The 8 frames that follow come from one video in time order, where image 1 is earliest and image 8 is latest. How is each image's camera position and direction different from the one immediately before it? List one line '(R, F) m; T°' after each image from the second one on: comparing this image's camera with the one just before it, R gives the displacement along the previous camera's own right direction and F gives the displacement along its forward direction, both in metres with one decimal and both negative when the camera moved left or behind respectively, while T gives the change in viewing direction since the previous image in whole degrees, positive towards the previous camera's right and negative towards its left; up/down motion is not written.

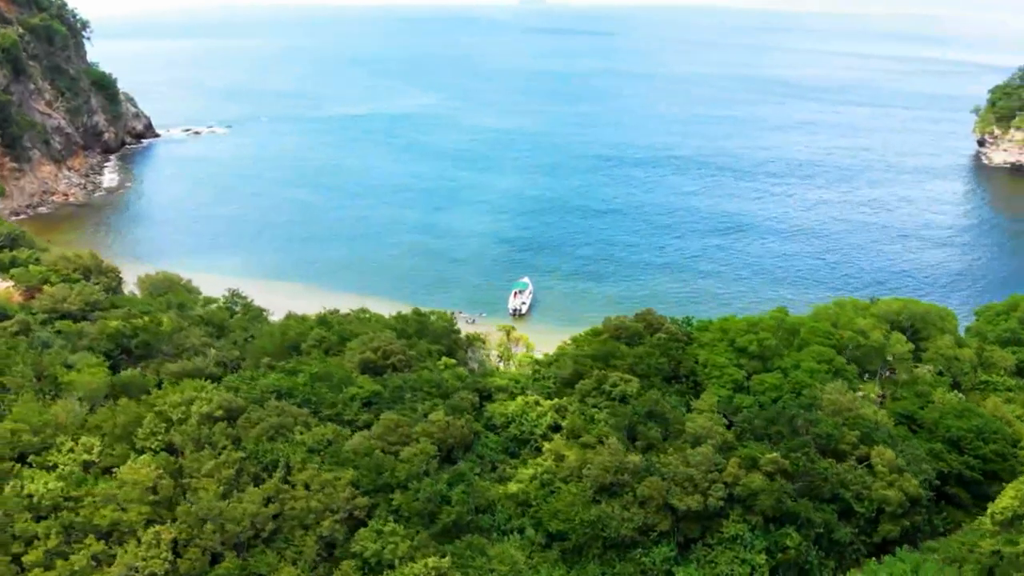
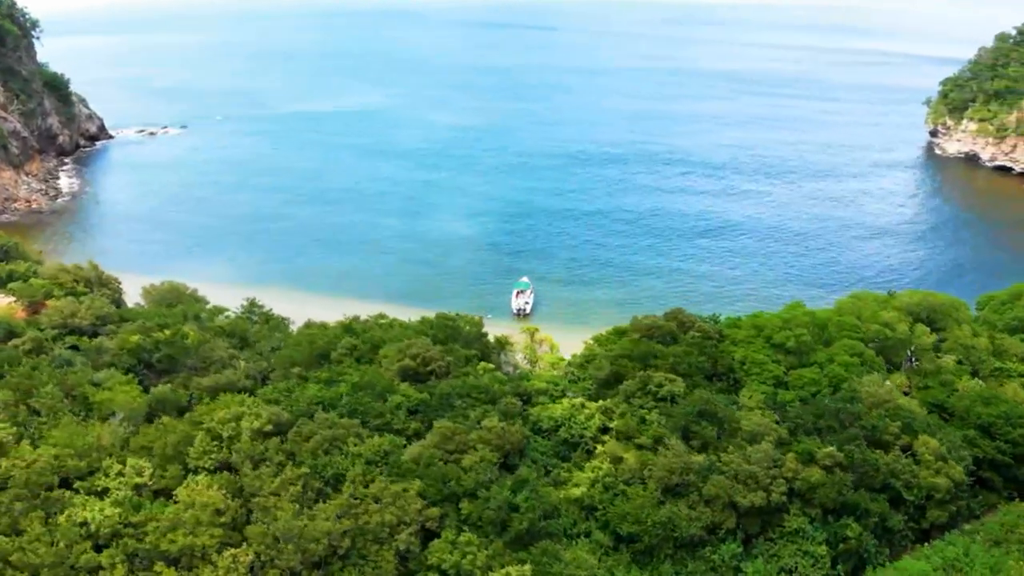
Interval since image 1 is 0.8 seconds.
(-3.2, +0.2) m; +4°
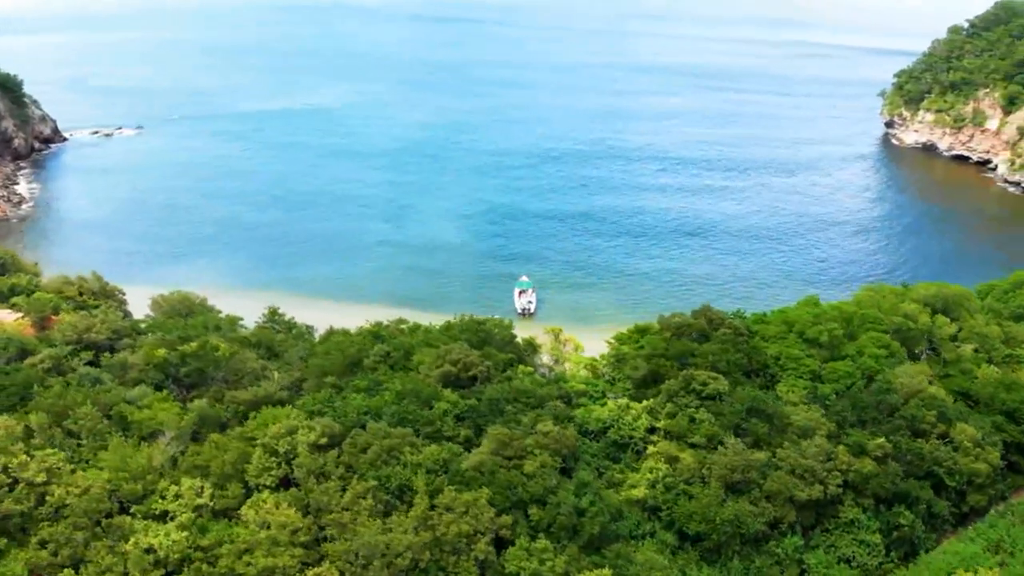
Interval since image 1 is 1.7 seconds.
(-3.2, +0.2) m; +4°
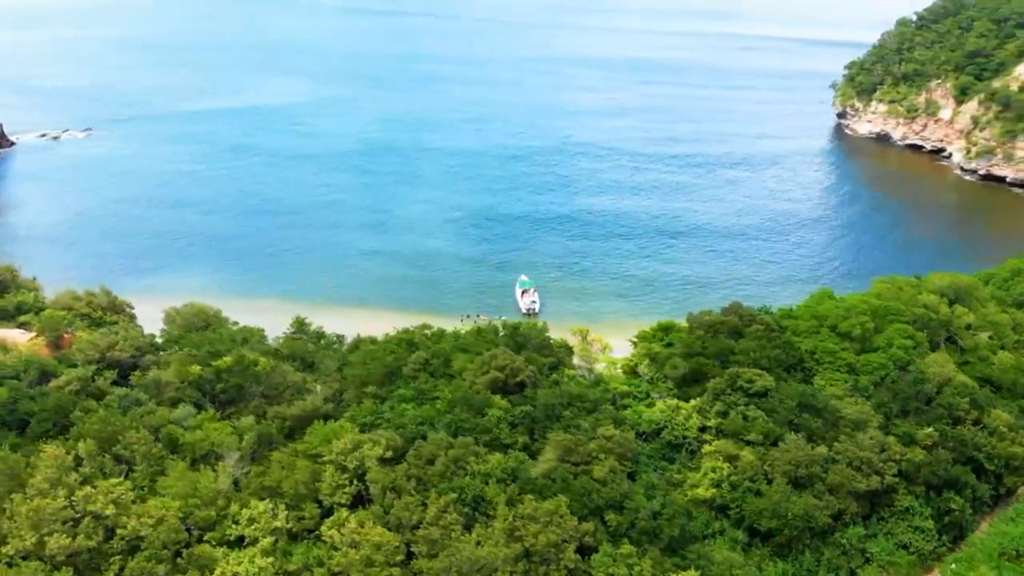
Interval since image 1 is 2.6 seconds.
(-3.6, +0.2) m; +5°
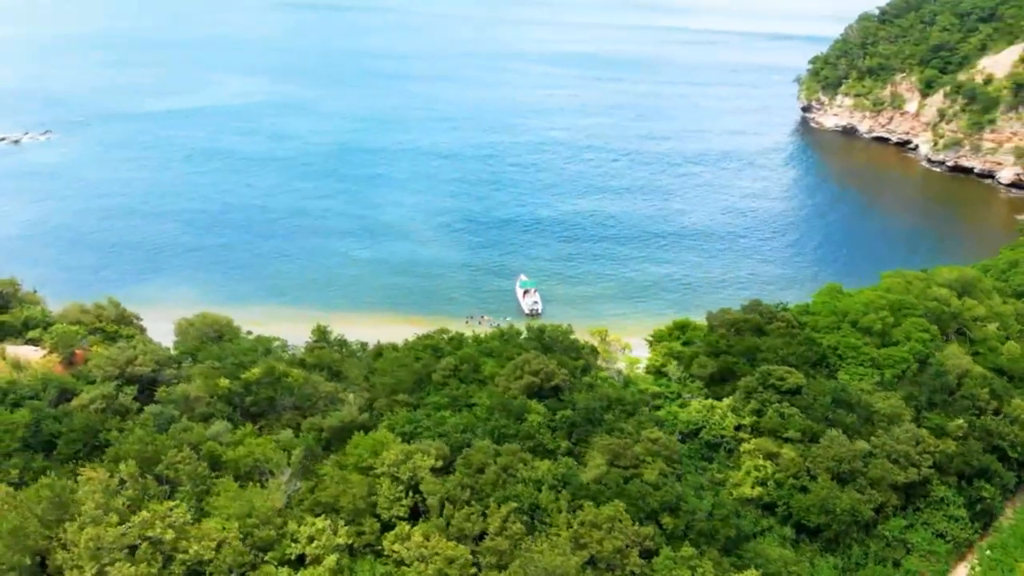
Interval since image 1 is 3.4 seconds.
(-2.6, +0.2) m; +4°
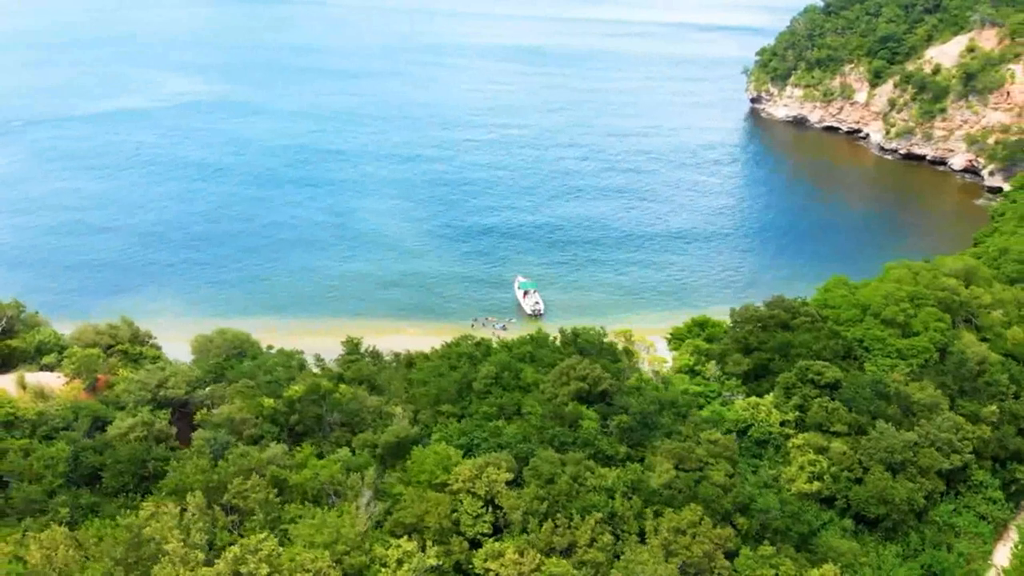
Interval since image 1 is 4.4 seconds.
(-3.7, +0.4) m; +5°
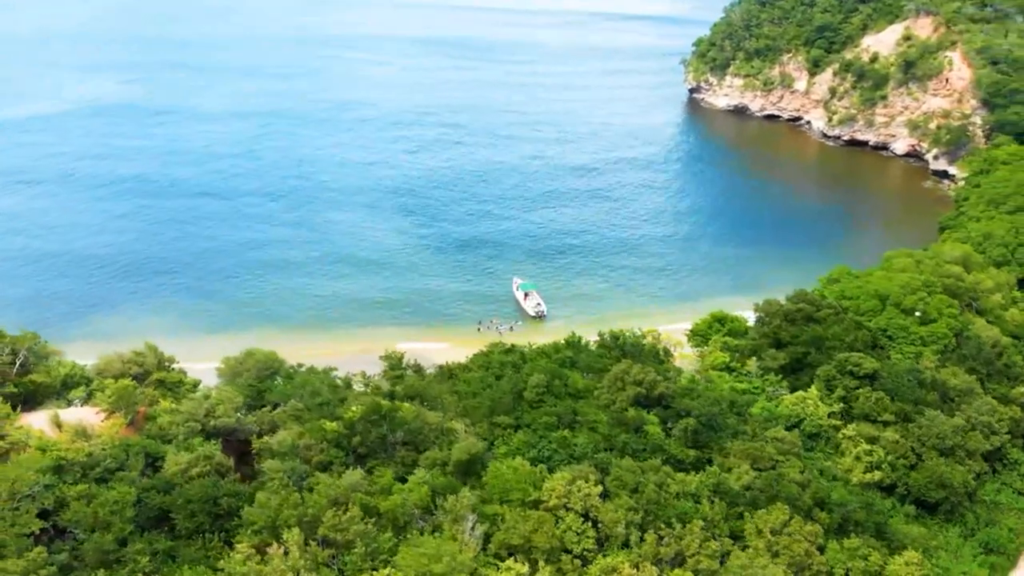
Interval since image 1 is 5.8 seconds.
(-4.5, +0.5) m; +6°
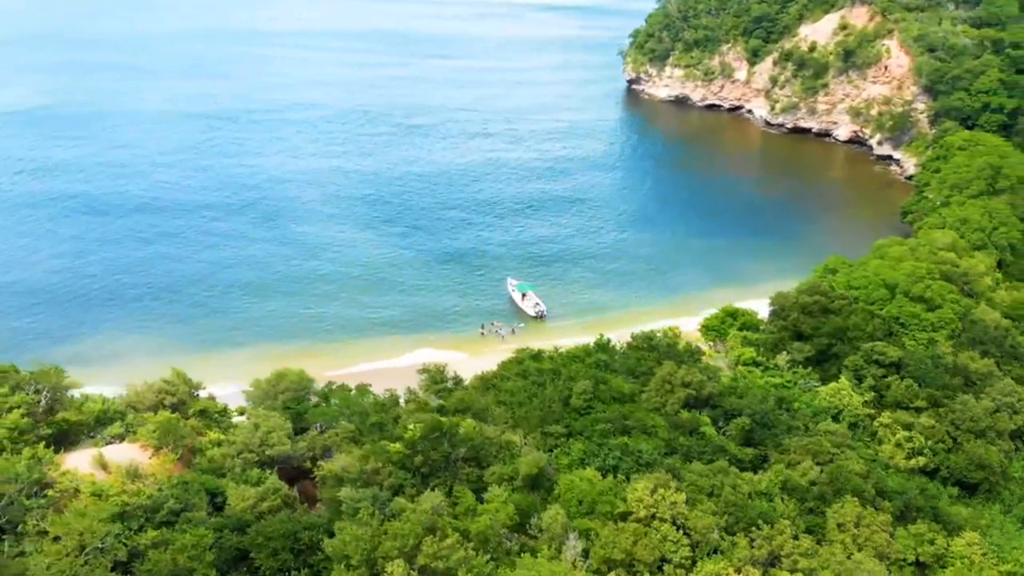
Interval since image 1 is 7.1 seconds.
(-4.2, +0.5) m; +6°
